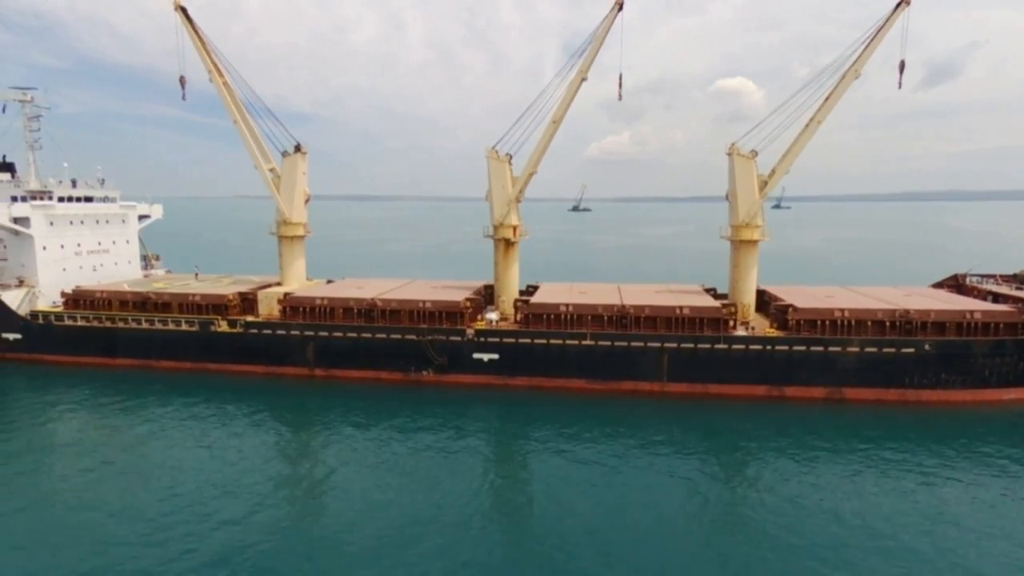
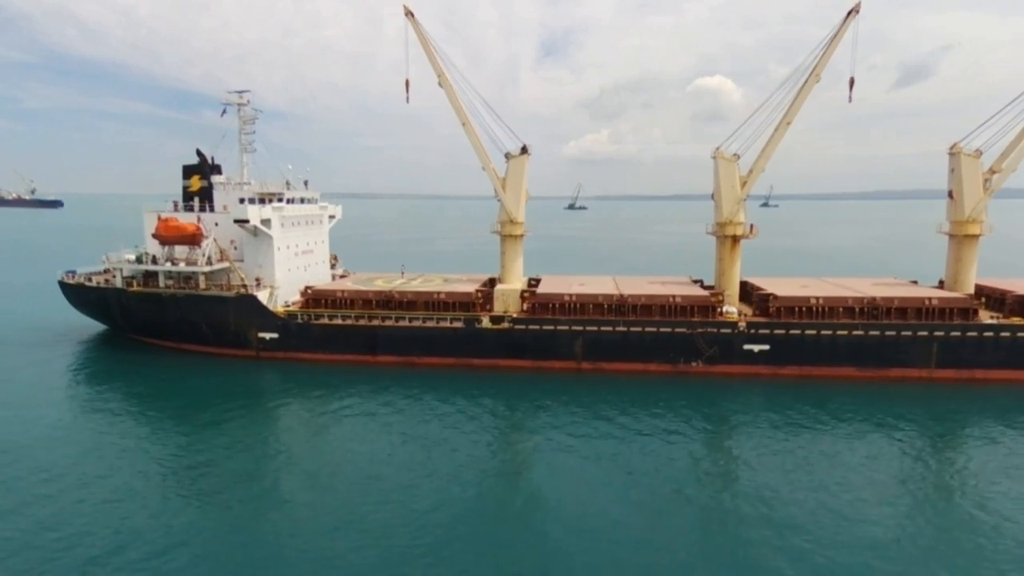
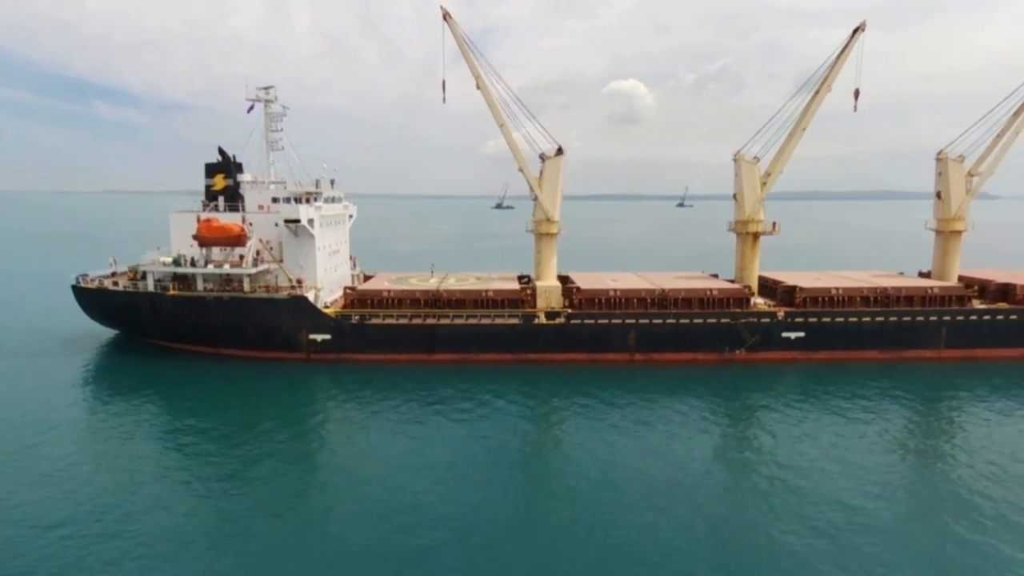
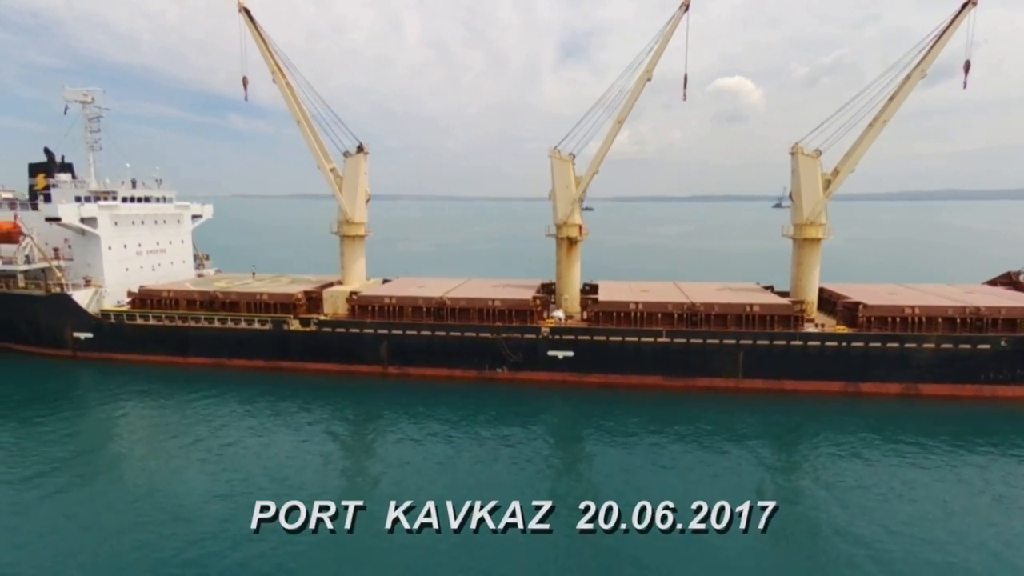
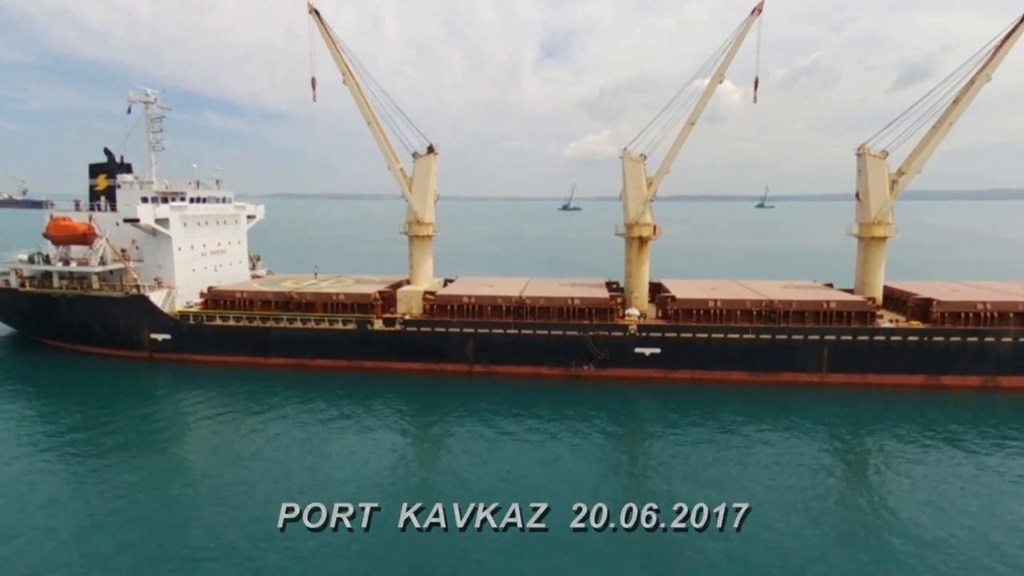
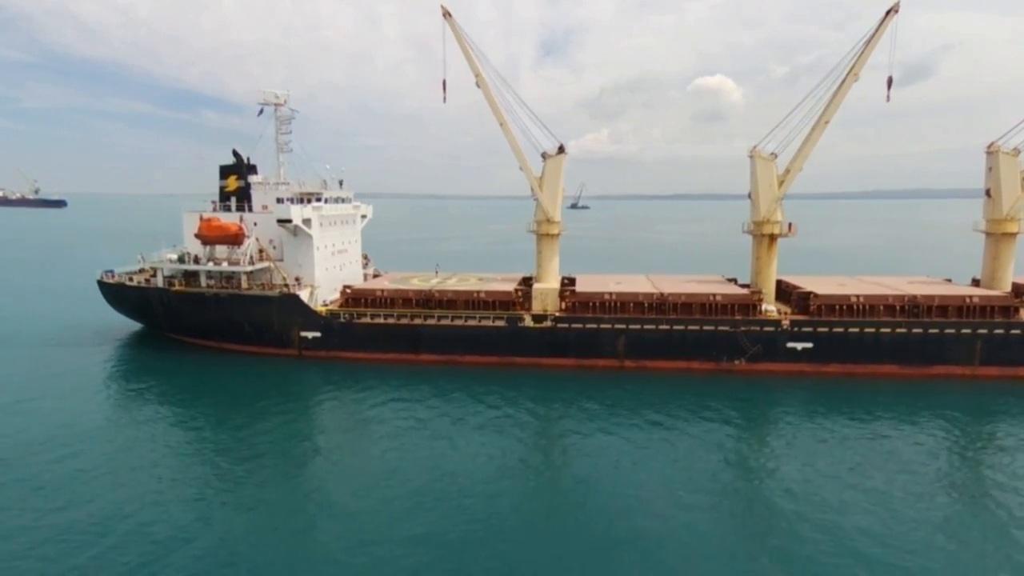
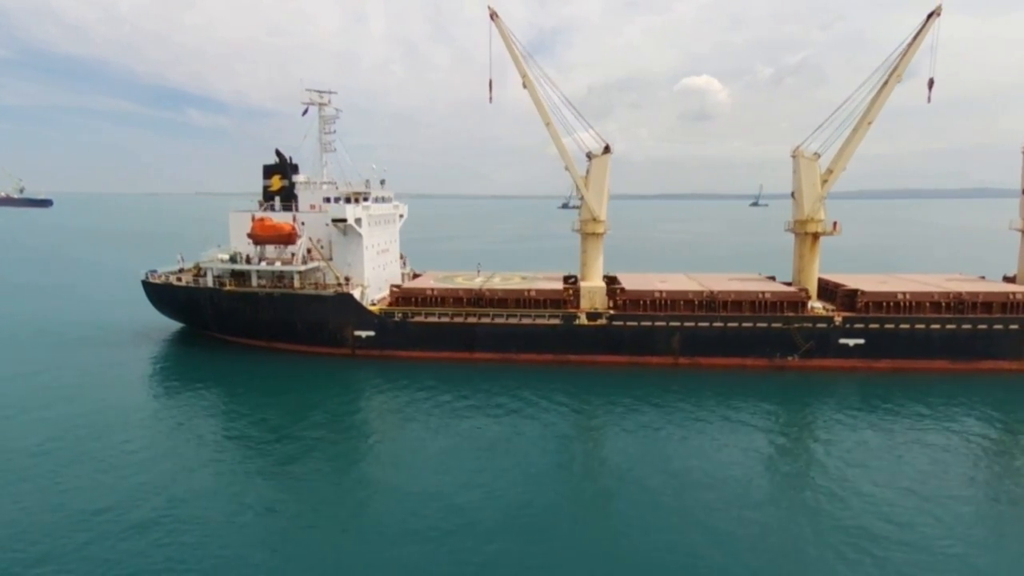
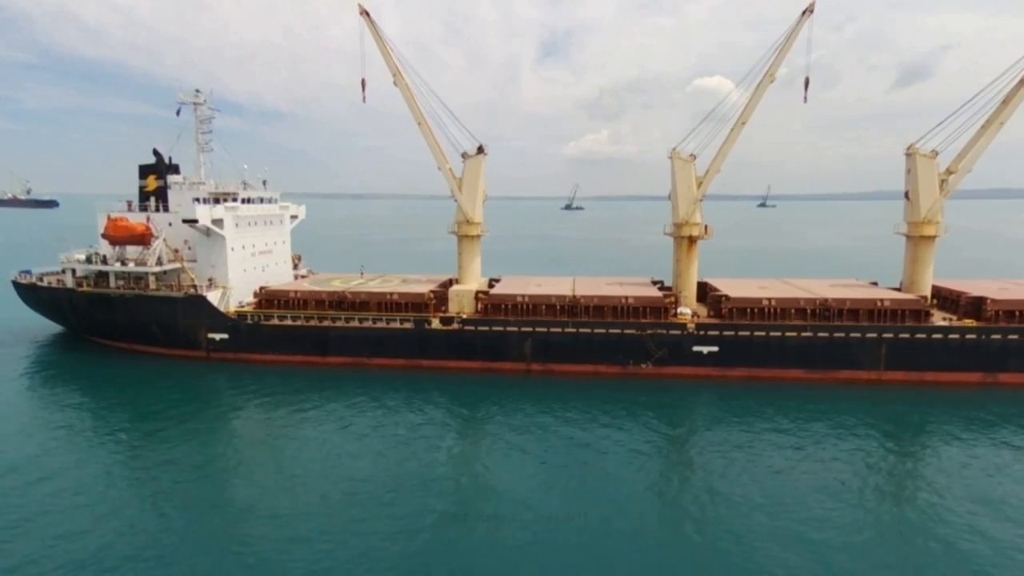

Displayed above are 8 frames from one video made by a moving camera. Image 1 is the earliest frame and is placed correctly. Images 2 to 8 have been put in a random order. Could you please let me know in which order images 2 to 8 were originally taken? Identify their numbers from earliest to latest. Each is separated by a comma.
4, 5, 8, 2, 6, 7, 3
